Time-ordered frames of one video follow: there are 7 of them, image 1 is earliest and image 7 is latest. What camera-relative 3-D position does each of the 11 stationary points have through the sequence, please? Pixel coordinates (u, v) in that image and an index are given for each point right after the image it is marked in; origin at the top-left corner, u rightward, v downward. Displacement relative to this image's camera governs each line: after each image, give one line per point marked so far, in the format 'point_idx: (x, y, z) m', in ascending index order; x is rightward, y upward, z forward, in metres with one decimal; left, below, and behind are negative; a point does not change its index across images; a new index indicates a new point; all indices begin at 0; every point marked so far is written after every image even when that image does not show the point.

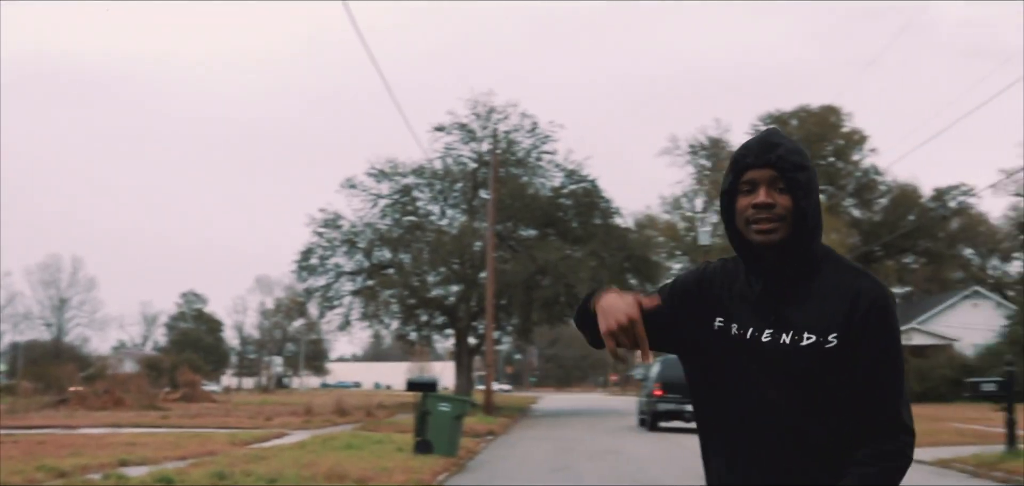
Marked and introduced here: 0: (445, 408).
0: (-0.9, -2.2, +16.3) m
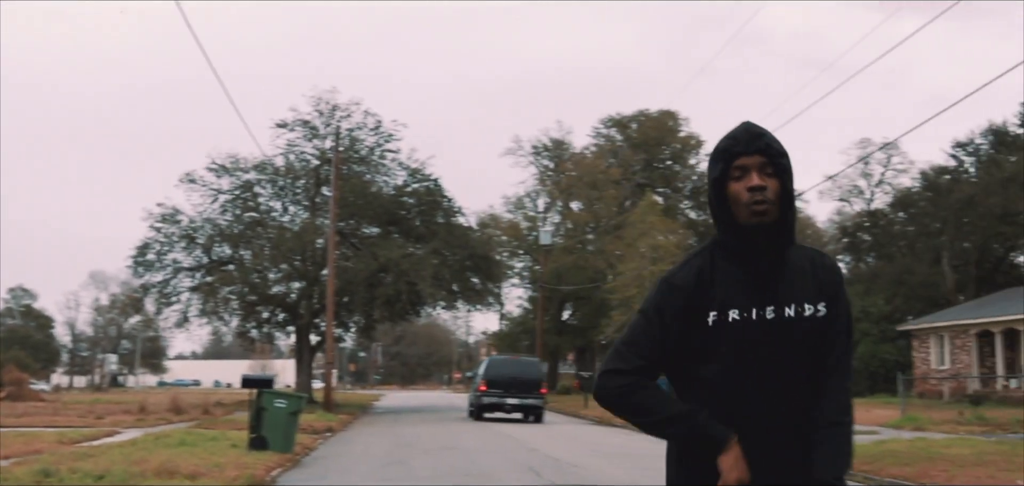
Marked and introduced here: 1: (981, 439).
0: (-3.1, -2.1, +16.4) m
1: (+6.4, -2.7, +16.7) m
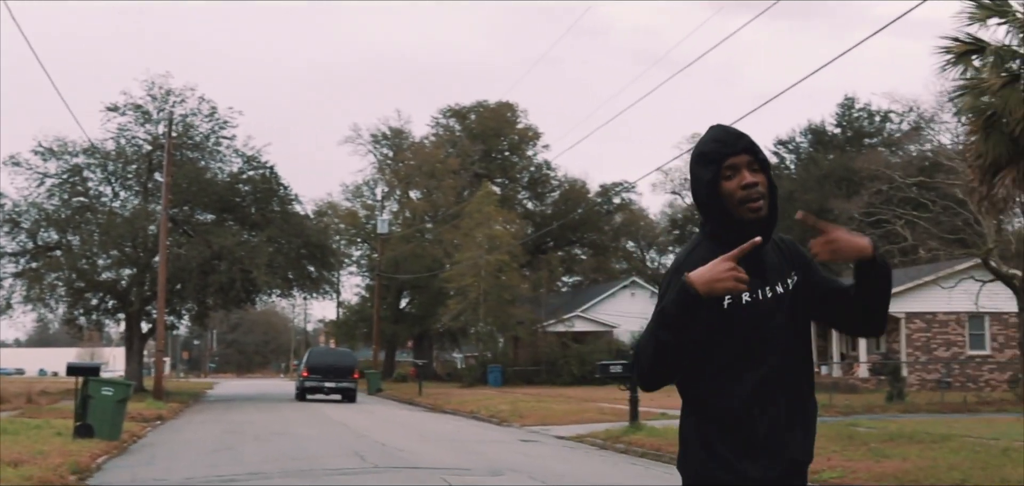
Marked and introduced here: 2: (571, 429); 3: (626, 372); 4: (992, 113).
0: (-5.4, -2.0, +16.4) m
1: (+3.9, -2.6, +18.0) m
2: (+0.9, -2.9, +18.9) m
3: (+1.5, -1.7, +16.2) m
4: (+6.6, +1.8, +16.8) m
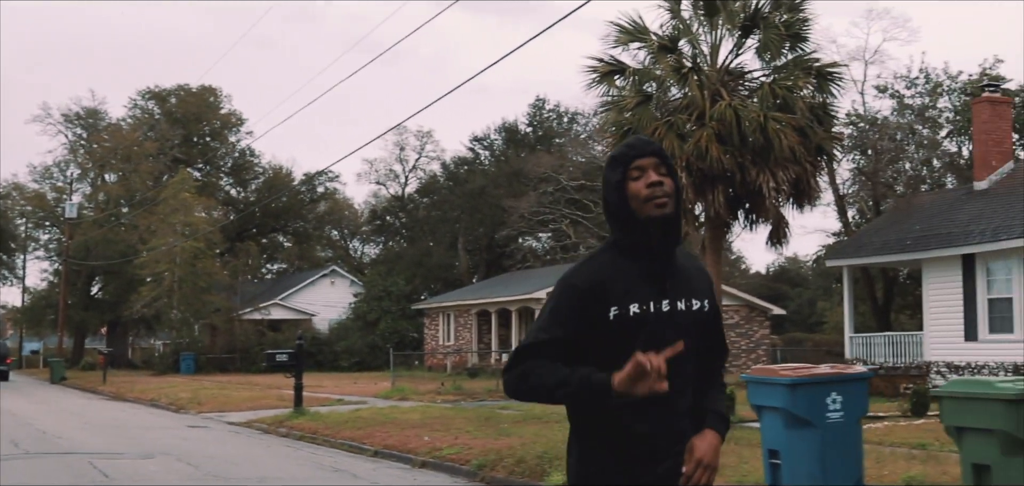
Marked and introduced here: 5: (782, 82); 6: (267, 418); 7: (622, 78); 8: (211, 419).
0: (-9.8, -1.8, +15.7) m
1: (-1.1, -2.6, +19.4) m
2: (-4.3, -2.8, +19.6) m
3: (-3.1, -1.6, +17.2) m
4: (+1.8, +1.8, +18.9) m
5: (+4.1, +2.4, +18.6) m
6: (-3.6, -2.6, +18.2) m
7: (+1.7, +2.6, +19.5) m
8: (-4.8, -2.8, +19.5) m
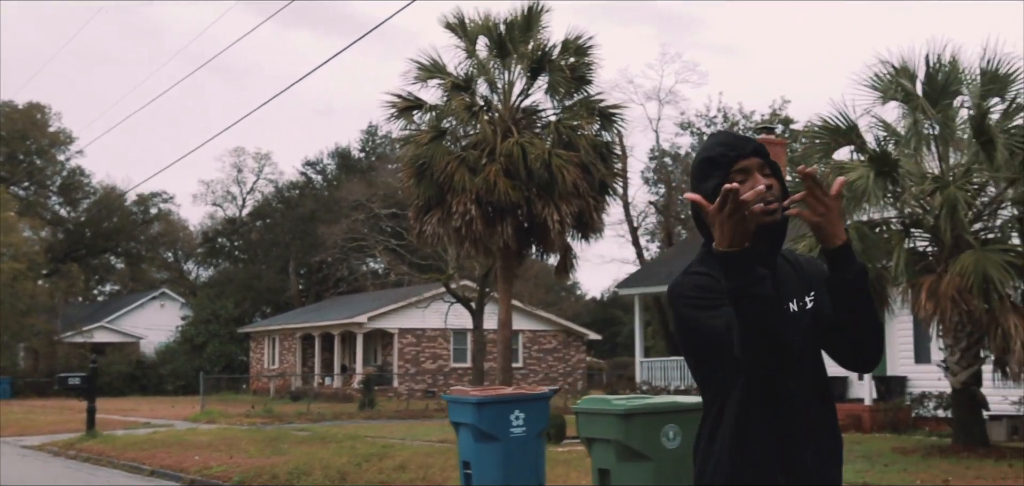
0: (-12.6, -2.0, +15.2) m
1: (-4.4, -3.0, +19.9) m
2: (-7.6, -3.2, +19.7) m
3: (-6.1, -2.0, +17.5) m
4: (-1.4, +1.3, +19.9) m
5: (+0.9, +2.0, +19.8) m
6: (-6.7, -3.0, +18.4) m
7: (-1.5, +2.2, +20.4) m
8: (-8.0, -3.2, +19.5) m
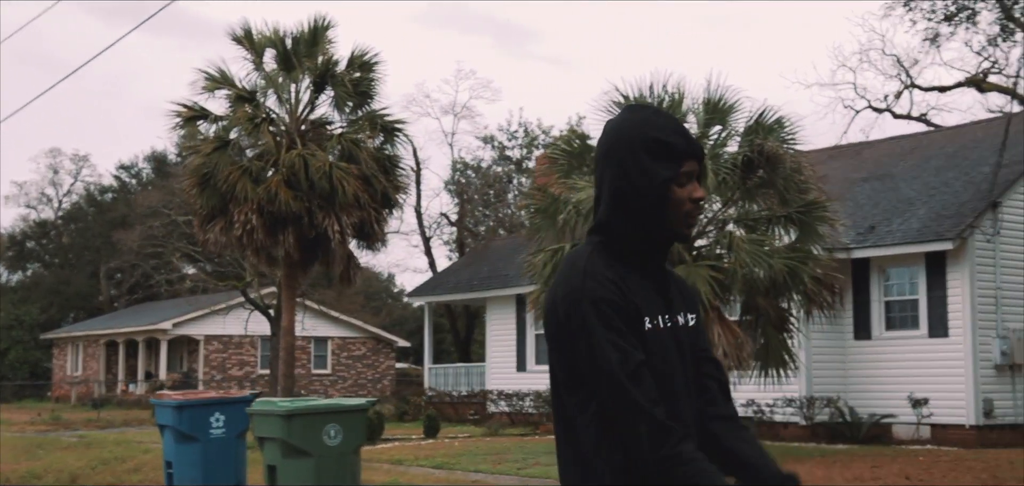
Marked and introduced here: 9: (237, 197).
0: (-15.5, -2.0, +14.1) m
1: (-8.0, -3.1, +19.8) m
2: (-11.2, -3.2, +19.2) m
3: (-9.3, -2.1, +17.2) m
4: (-5.0, +1.2, +20.1) m
5: (-2.7, +1.8, +20.4) m
6: (-10.1, -3.0, +18.0) m
7: (-5.2, +2.0, +20.7) m
8: (-11.6, -3.2, +18.9) m
9: (-4.4, +0.7, +19.7) m
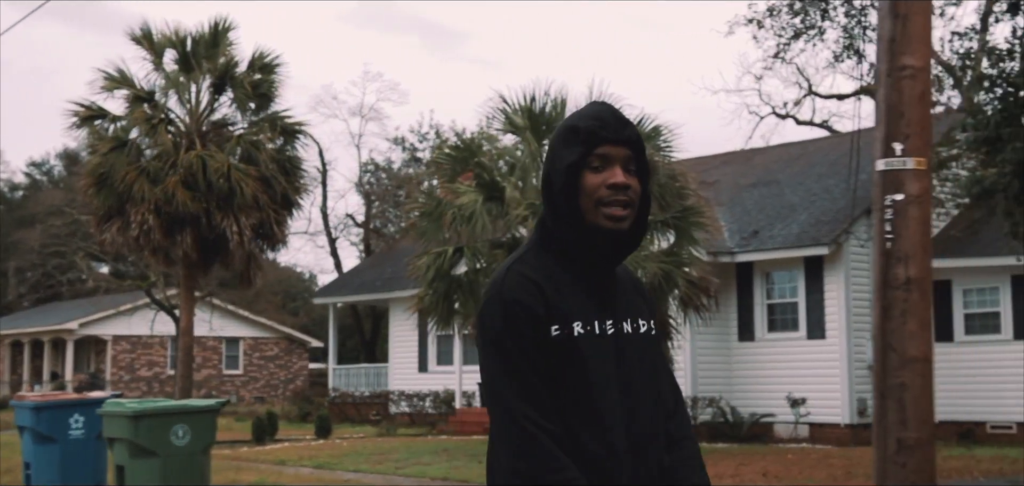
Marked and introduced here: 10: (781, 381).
0: (-16.8, -2.0, +13.4) m
1: (-9.7, -3.1, +19.5) m
2: (-12.8, -3.2, +18.8) m
3: (-10.8, -2.1, +16.8) m
4: (-6.7, +1.2, +20.0) m
5: (-4.4, +1.8, +20.5) m
6: (-11.6, -3.0, +17.6) m
7: (-6.9, +2.0, +20.6) m
8: (-13.2, -3.2, +18.5) m
9: (-6.0, +0.7, +19.7) m
10: (+3.6, -1.9, +16.6) m
